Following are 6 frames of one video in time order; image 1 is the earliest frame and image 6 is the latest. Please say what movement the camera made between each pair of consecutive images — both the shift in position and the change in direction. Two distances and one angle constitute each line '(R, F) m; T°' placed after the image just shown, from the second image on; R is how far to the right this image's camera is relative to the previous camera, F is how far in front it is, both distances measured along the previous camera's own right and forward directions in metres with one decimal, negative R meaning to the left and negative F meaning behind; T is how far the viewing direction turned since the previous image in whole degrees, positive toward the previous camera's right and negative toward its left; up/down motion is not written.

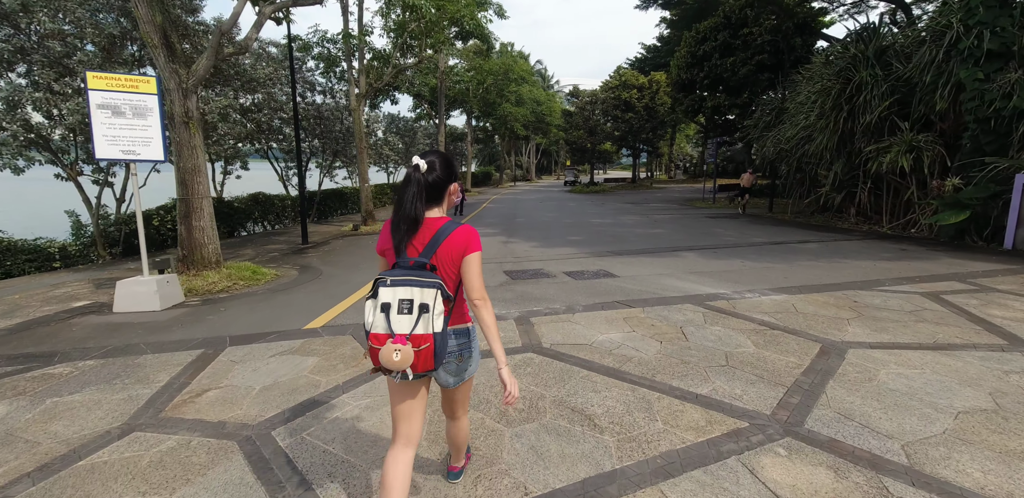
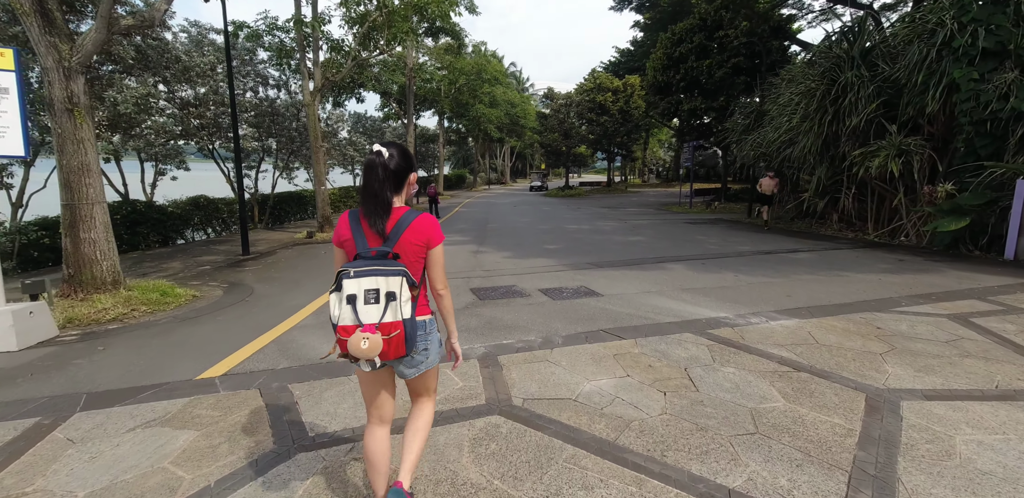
(+0.1, +1.0) m; +3°
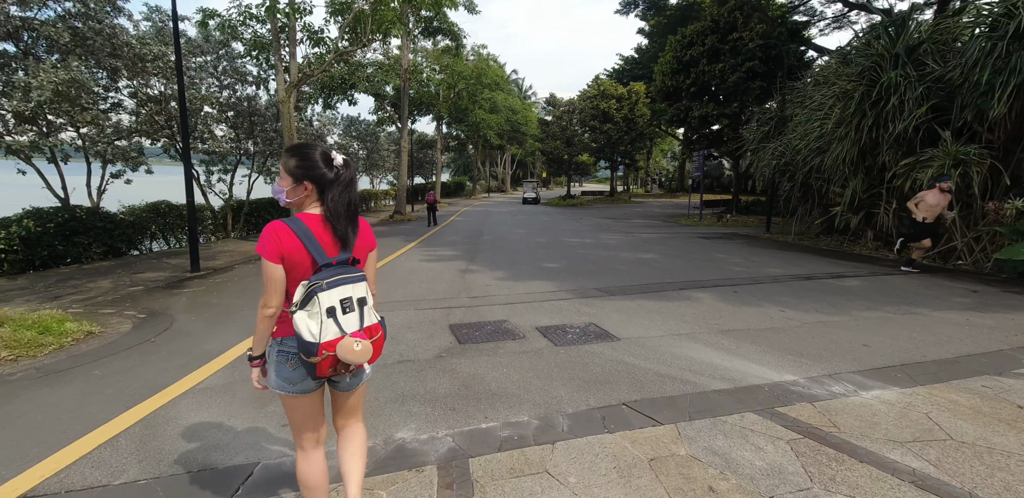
(+0.1, +1.4) m; 0°
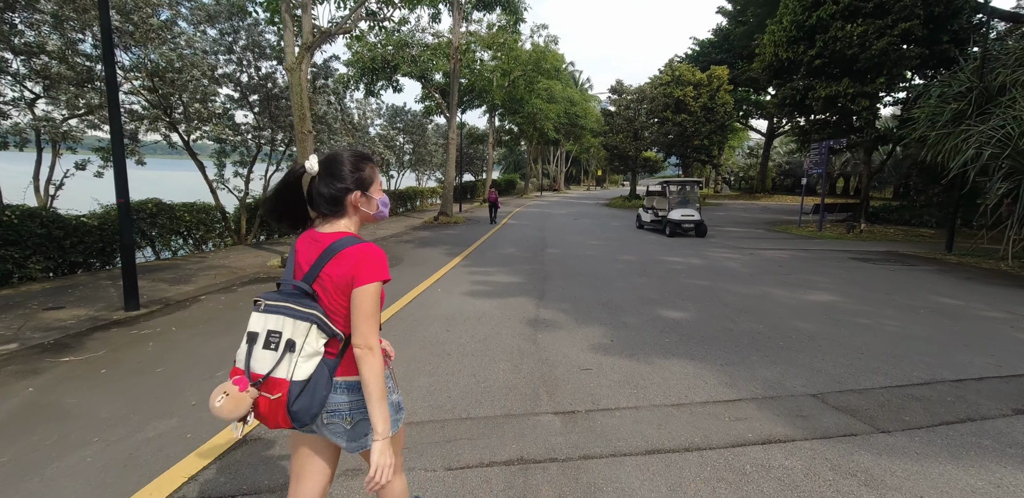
(-0.6, +3.4) m; -6°
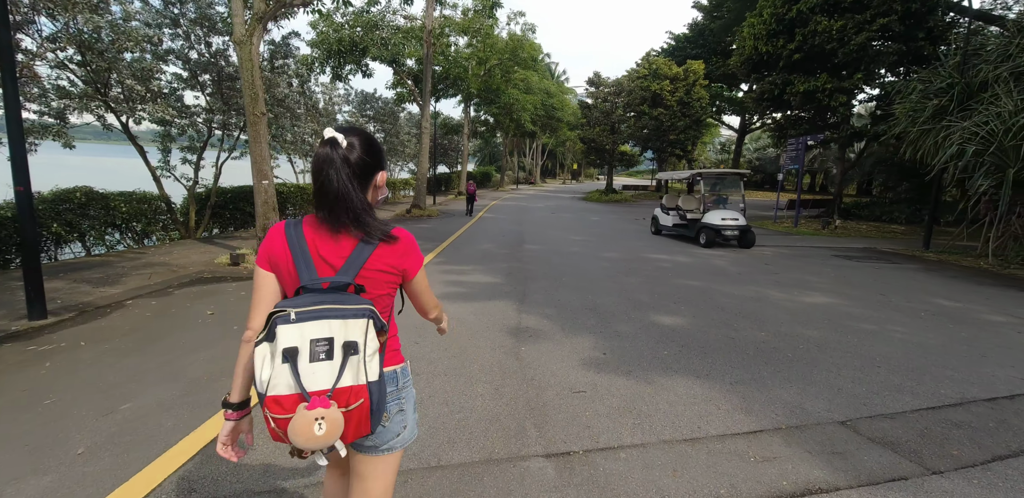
(0.0, +0.6) m; +3°
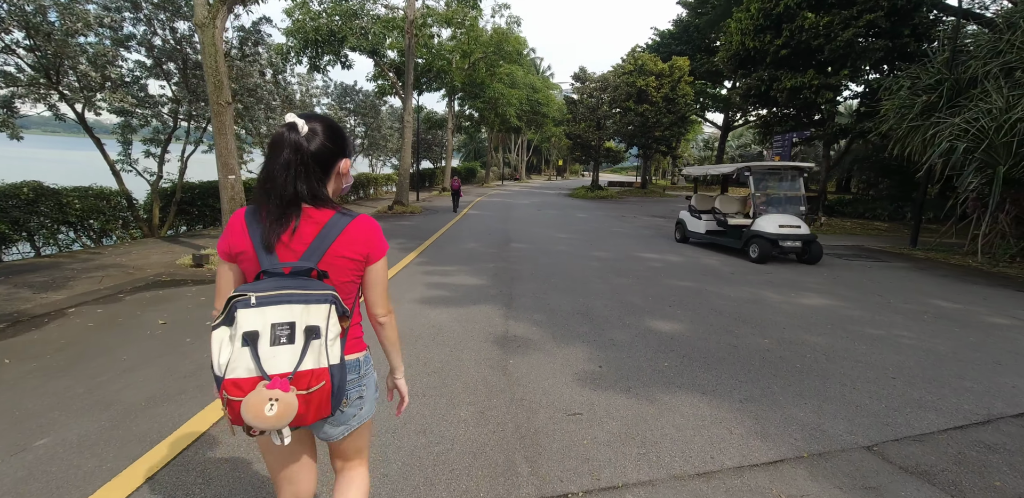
(0.0, +0.4) m; +2°
